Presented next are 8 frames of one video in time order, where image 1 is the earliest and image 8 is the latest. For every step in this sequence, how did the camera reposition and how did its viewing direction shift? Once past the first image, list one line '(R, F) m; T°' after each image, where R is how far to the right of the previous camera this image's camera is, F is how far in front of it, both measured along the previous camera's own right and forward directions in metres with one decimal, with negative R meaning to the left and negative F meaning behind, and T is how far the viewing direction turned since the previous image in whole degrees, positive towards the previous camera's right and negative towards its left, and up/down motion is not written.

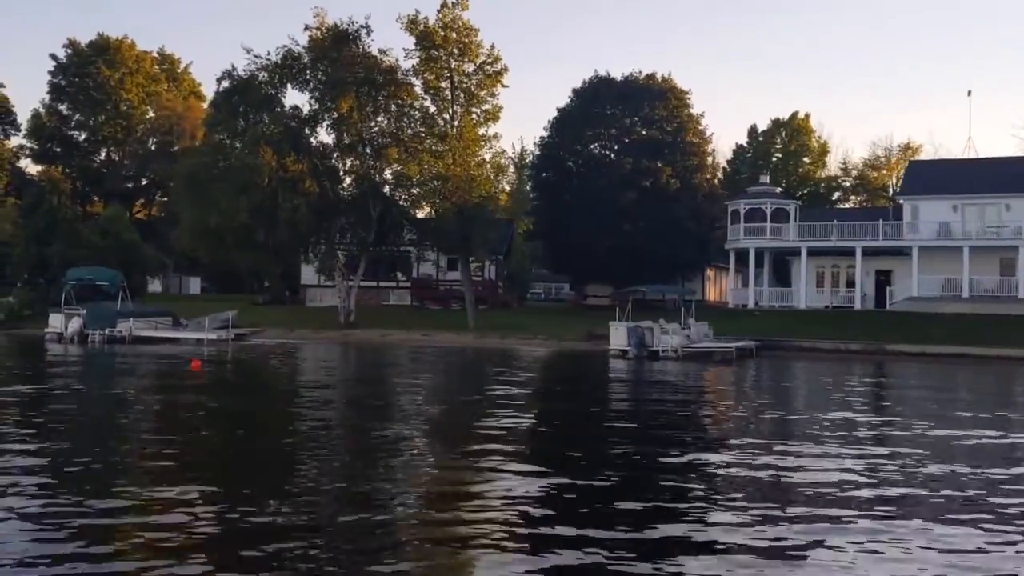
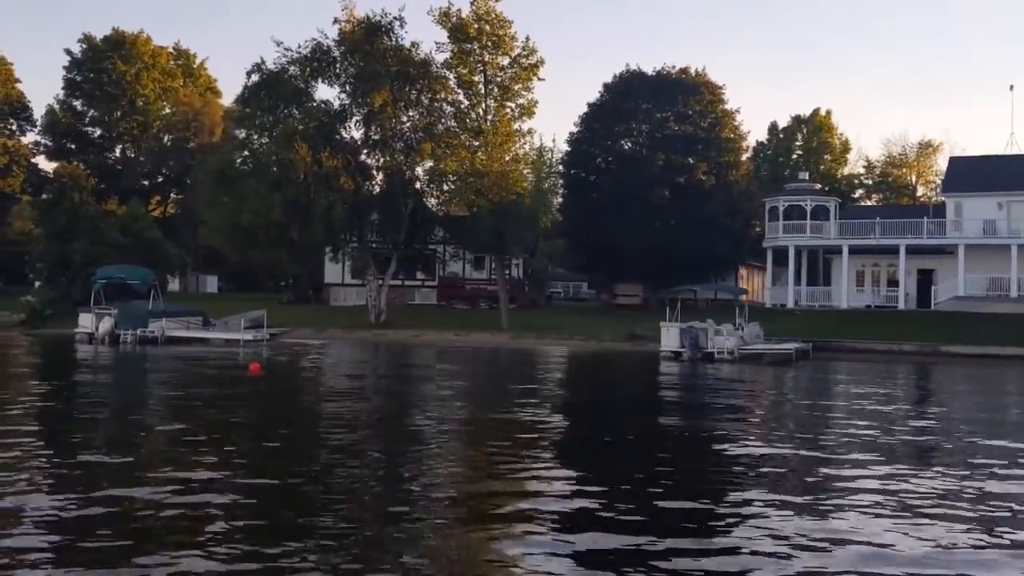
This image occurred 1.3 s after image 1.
(-1.8, +1.6) m; 0°
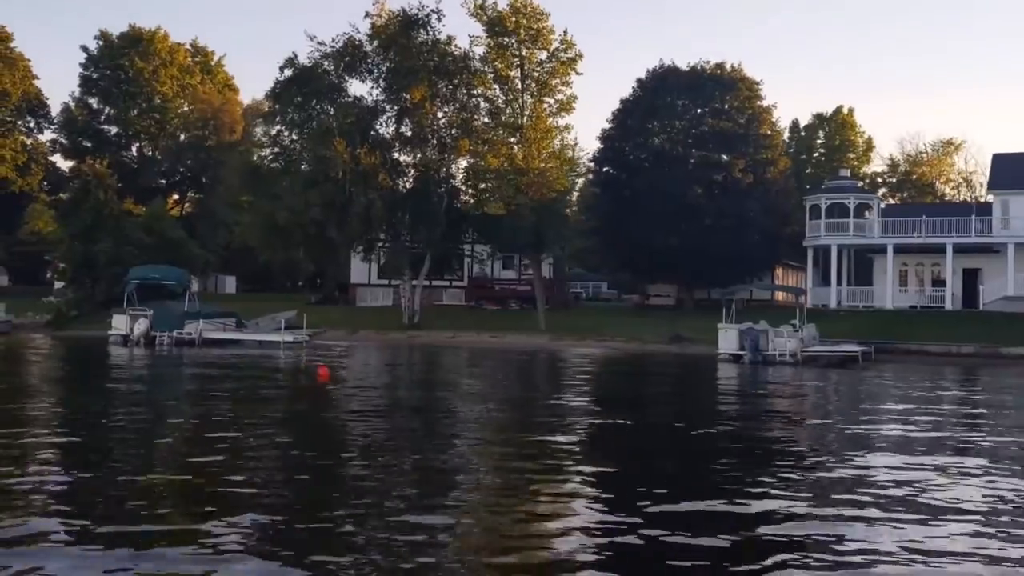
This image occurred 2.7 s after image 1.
(-1.9, +1.5) m; 0°
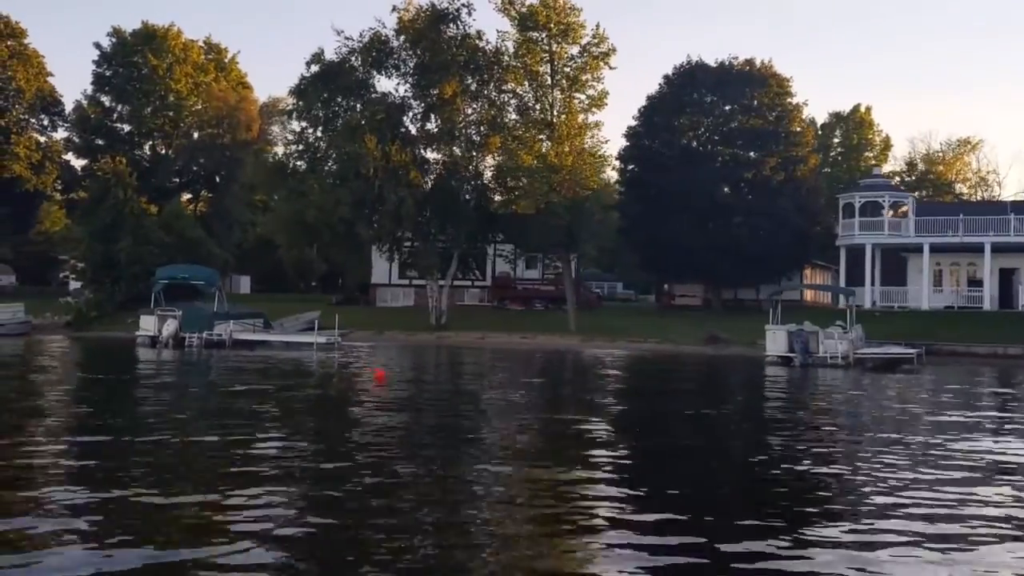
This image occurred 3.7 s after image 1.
(-1.5, +1.2) m; 0°
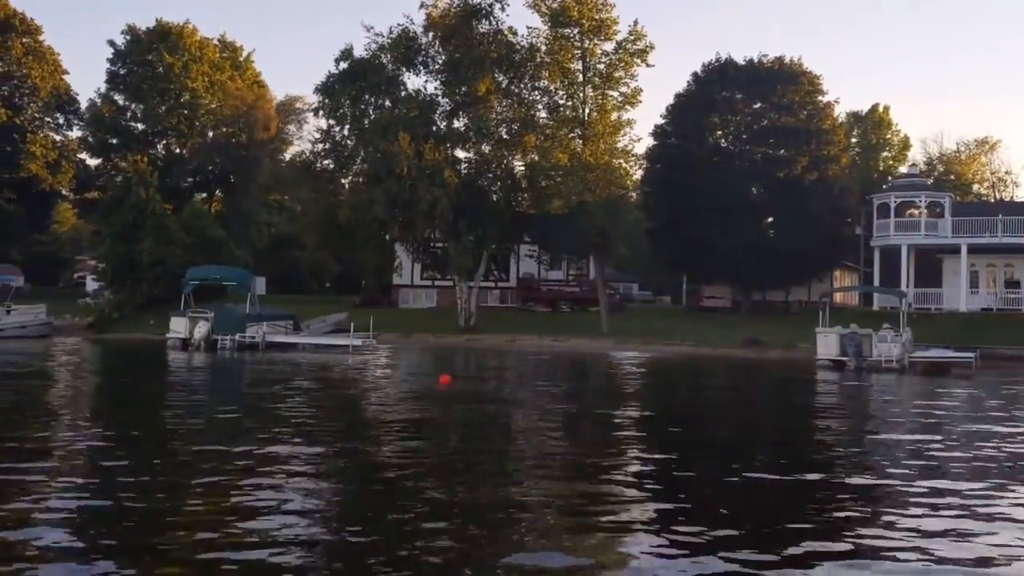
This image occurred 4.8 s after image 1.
(-1.5, +1.1) m; 0°
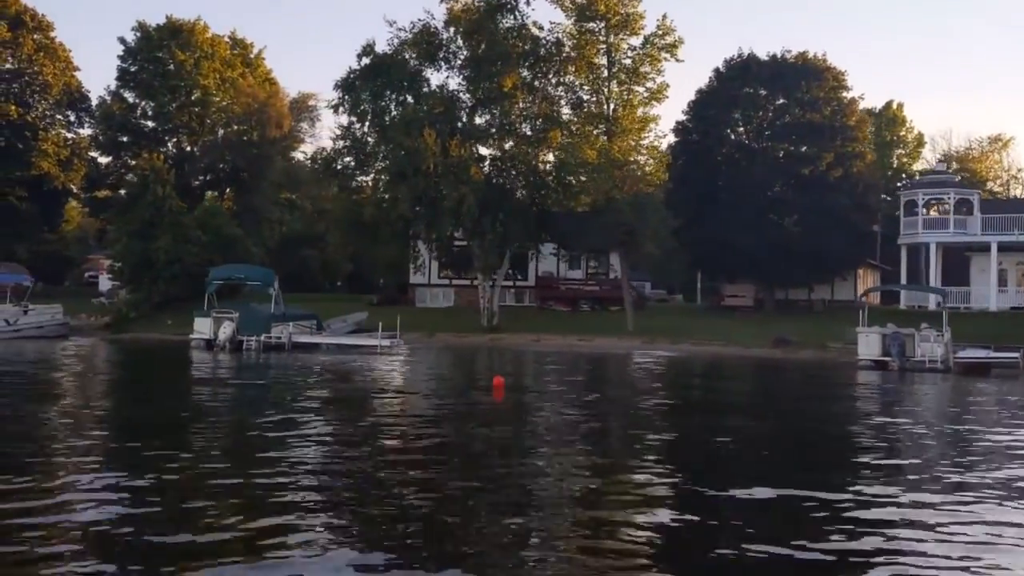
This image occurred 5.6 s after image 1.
(-1.1, +0.9) m; 0°
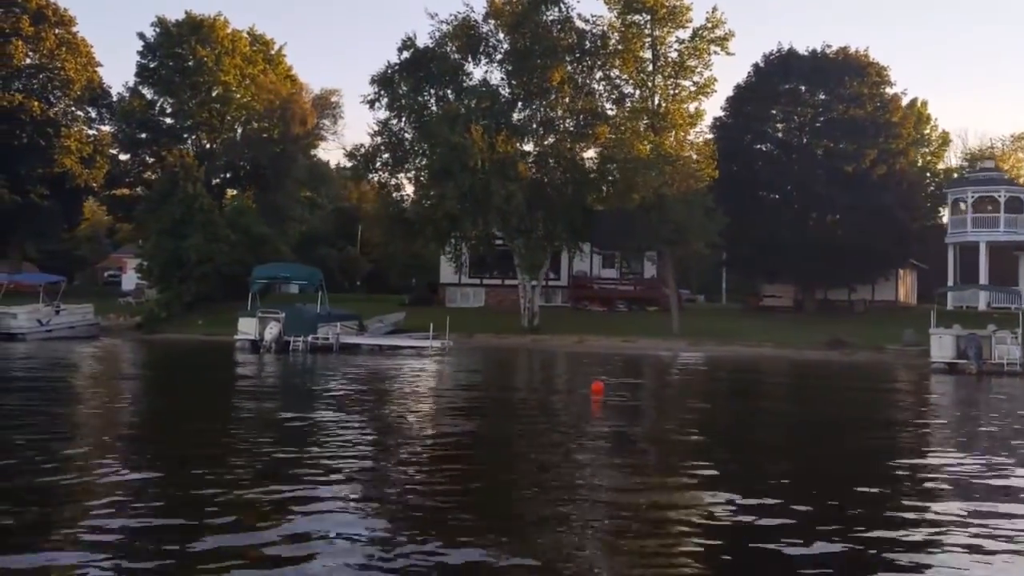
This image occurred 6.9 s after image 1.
(-1.9, +1.4) m; 0°
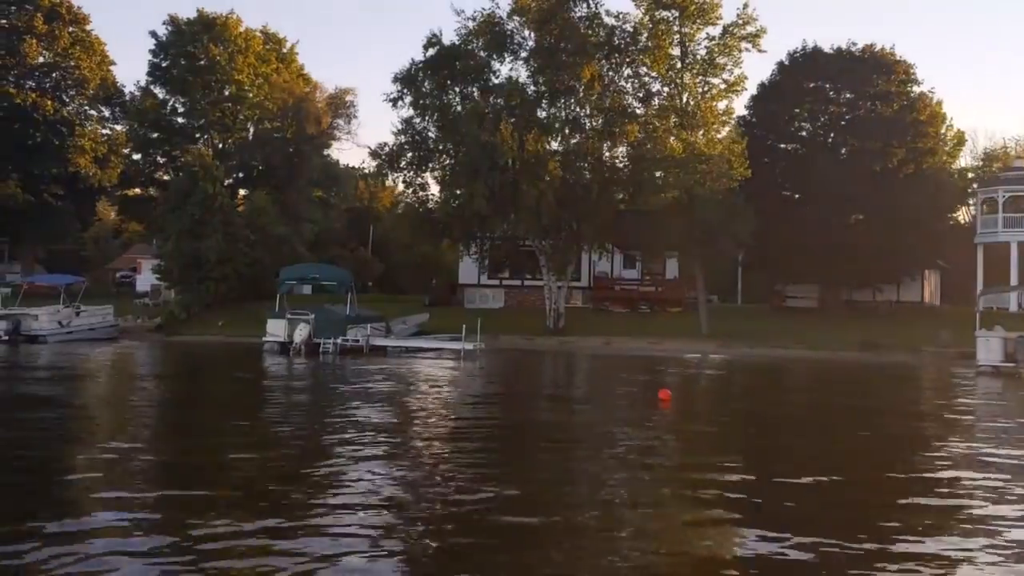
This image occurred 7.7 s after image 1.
(-1.2, +0.8) m; 0°
